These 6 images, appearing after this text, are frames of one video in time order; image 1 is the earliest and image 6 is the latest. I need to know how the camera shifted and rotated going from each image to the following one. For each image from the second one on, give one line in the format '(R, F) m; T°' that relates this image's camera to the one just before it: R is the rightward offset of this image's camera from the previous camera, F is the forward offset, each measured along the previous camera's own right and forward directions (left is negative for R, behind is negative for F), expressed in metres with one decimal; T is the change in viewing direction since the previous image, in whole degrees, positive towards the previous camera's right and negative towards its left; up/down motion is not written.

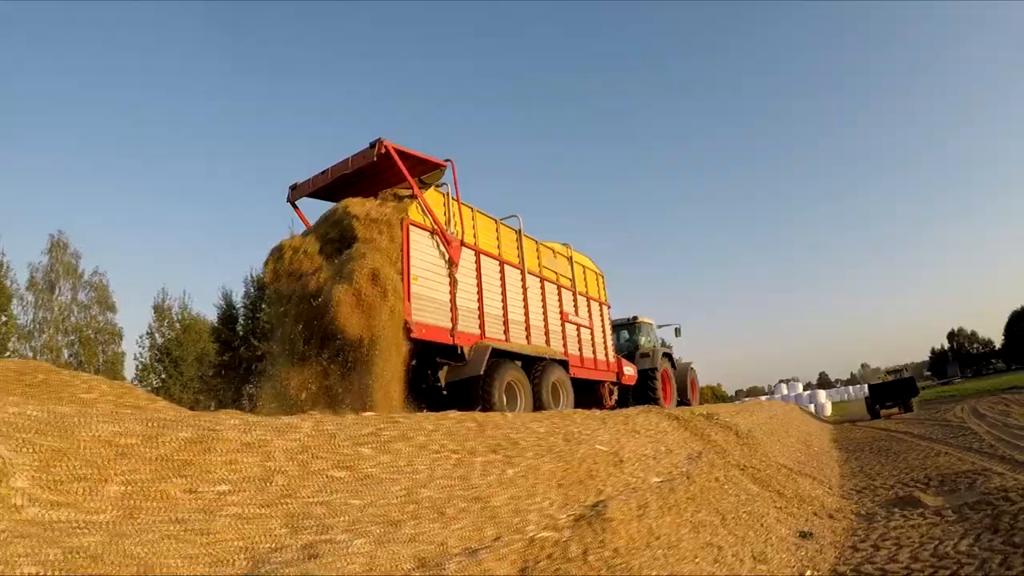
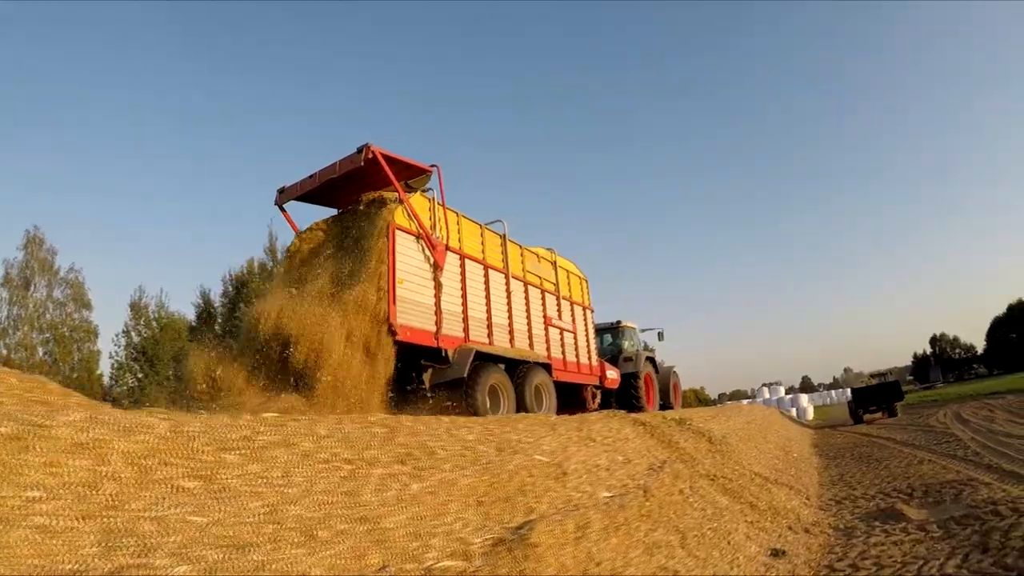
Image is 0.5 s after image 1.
(0.0, +0.3) m; +2°
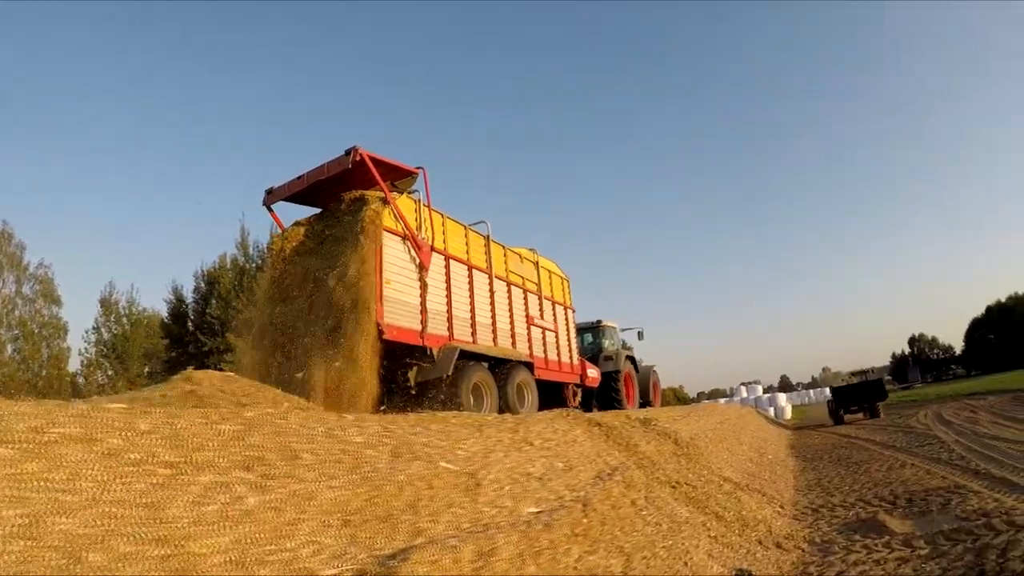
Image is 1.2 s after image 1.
(0.0, +0.4) m; +2°
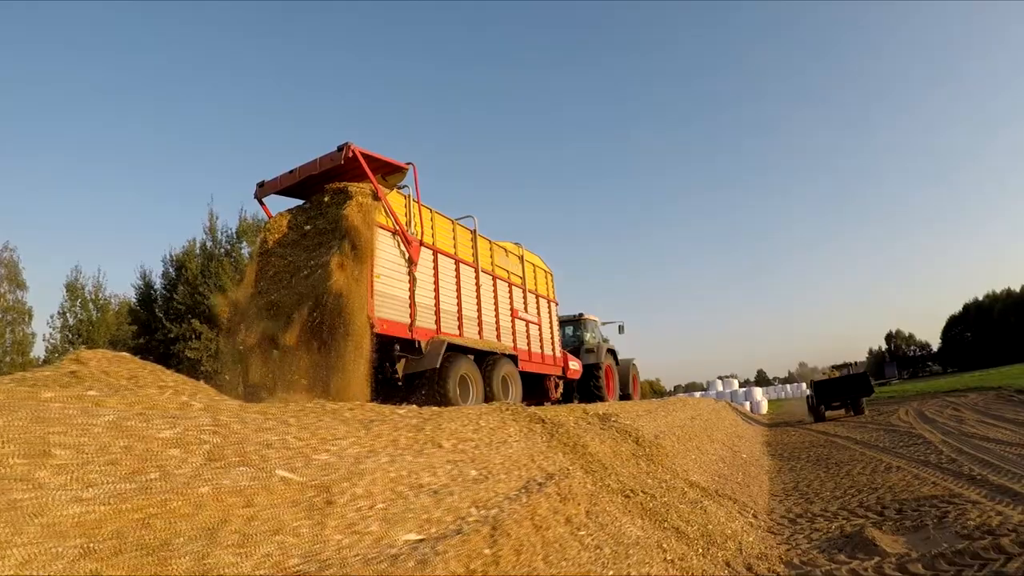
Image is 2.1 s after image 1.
(-0.2, +0.2) m; +2°
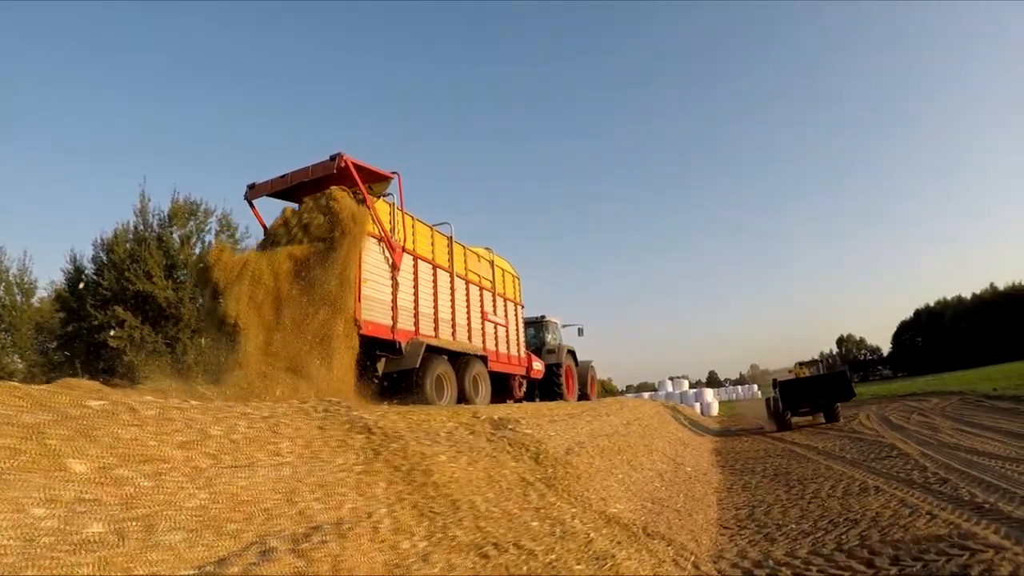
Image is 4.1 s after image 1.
(-0.4, +0.4) m; +5°
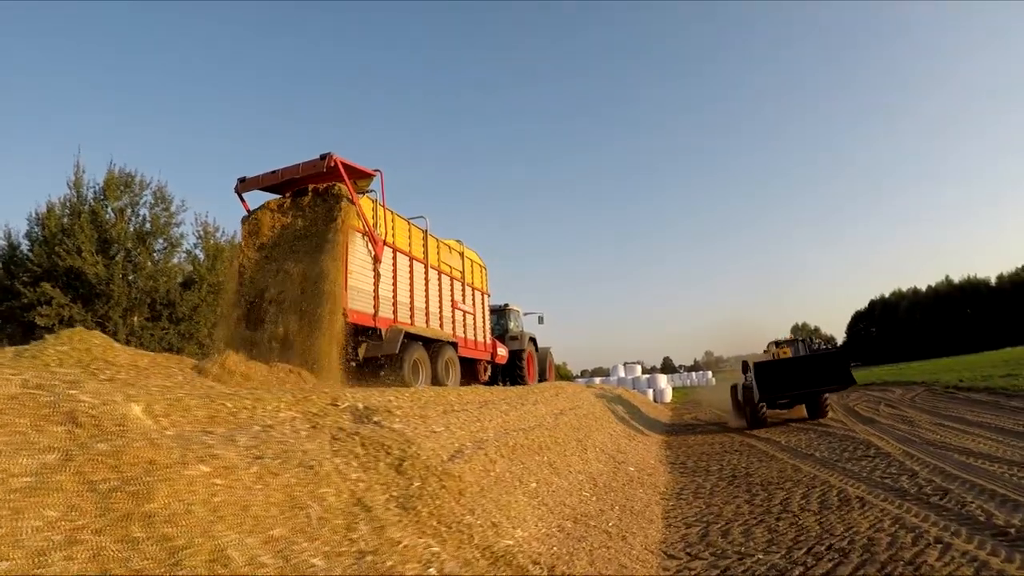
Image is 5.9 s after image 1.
(+0.1, +0.7) m; +4°
